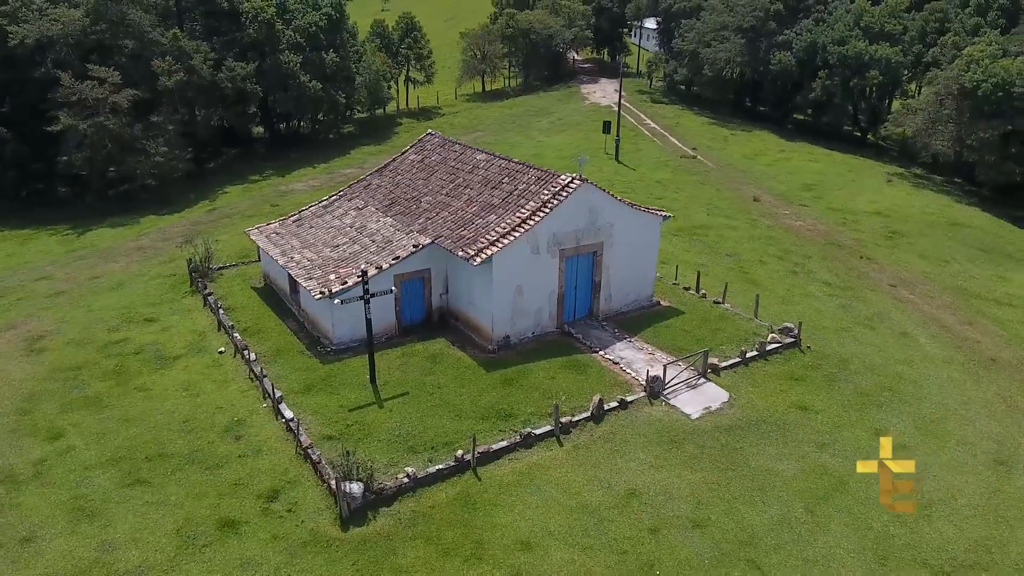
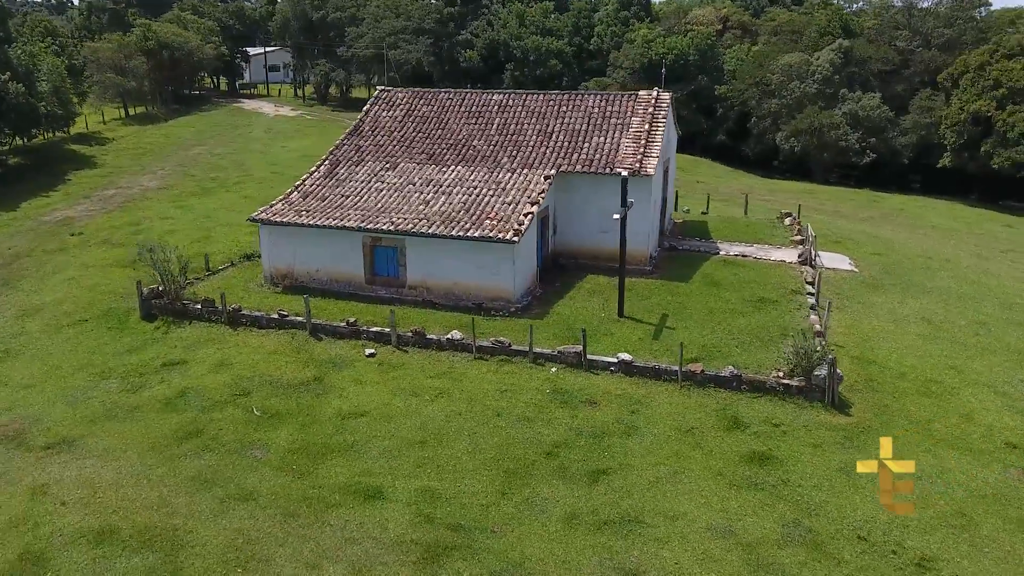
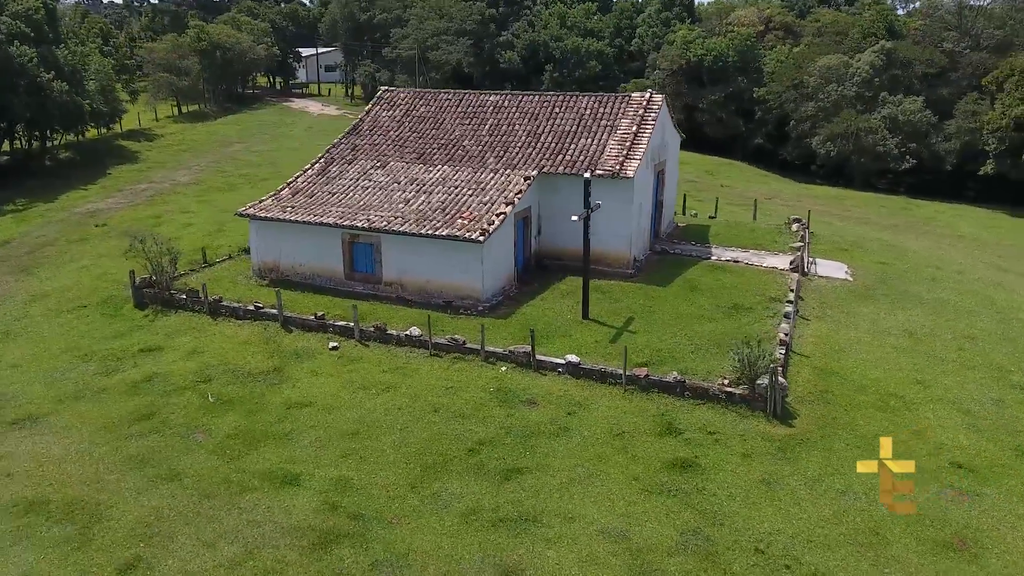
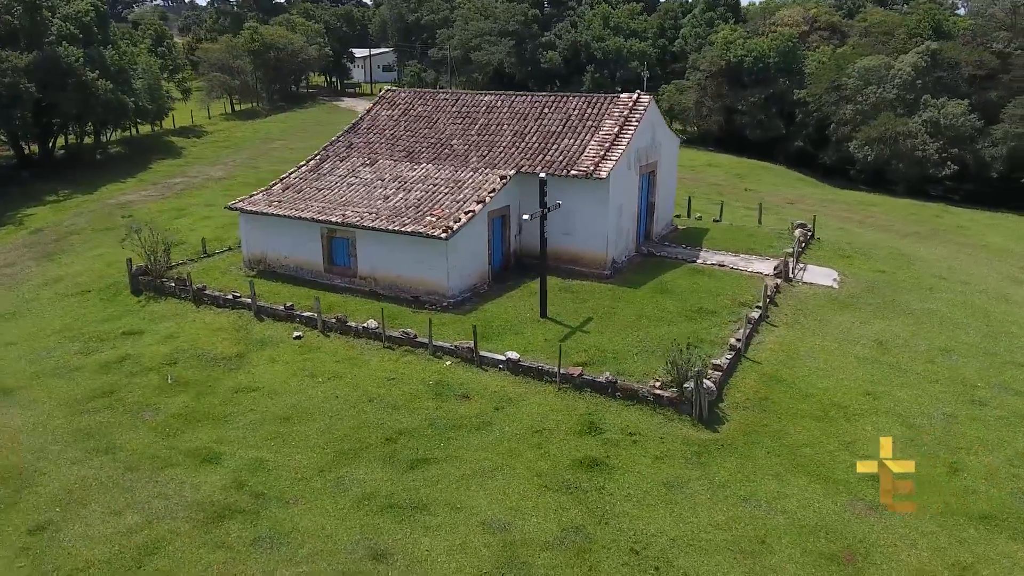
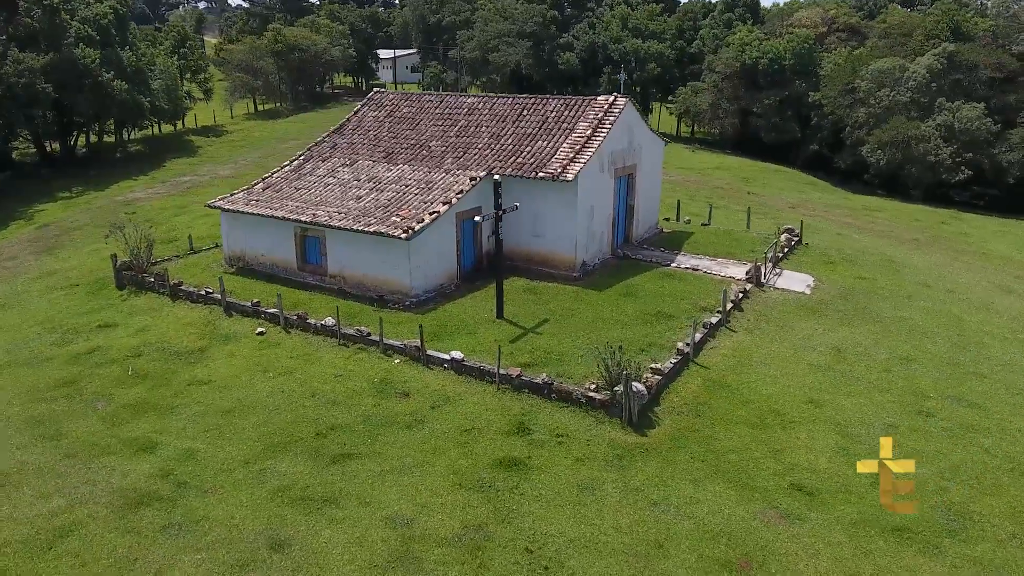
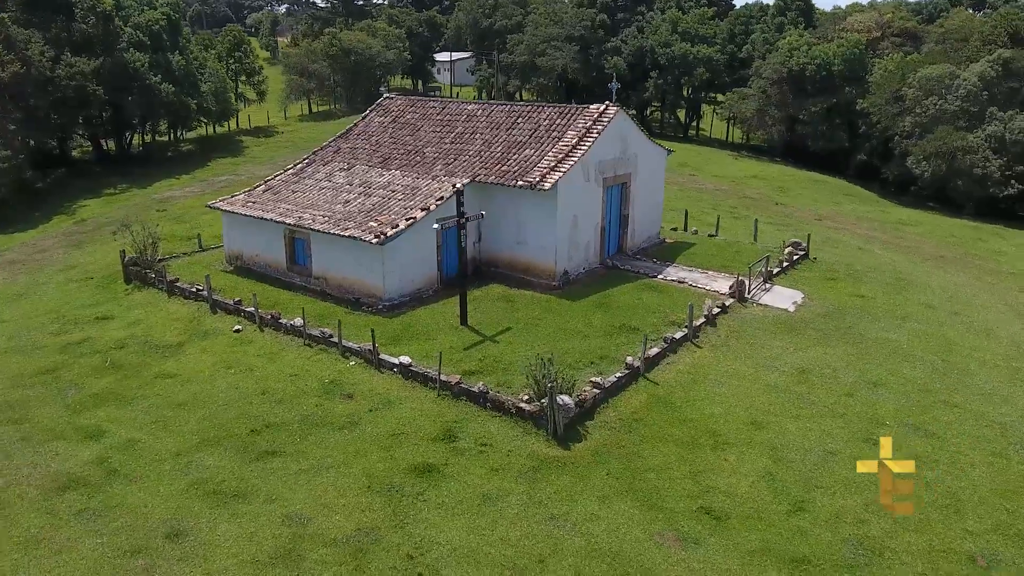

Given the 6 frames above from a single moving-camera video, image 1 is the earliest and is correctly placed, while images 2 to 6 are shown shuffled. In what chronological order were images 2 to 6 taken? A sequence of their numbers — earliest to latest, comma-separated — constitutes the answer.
6, 5, 4, 3, 2
